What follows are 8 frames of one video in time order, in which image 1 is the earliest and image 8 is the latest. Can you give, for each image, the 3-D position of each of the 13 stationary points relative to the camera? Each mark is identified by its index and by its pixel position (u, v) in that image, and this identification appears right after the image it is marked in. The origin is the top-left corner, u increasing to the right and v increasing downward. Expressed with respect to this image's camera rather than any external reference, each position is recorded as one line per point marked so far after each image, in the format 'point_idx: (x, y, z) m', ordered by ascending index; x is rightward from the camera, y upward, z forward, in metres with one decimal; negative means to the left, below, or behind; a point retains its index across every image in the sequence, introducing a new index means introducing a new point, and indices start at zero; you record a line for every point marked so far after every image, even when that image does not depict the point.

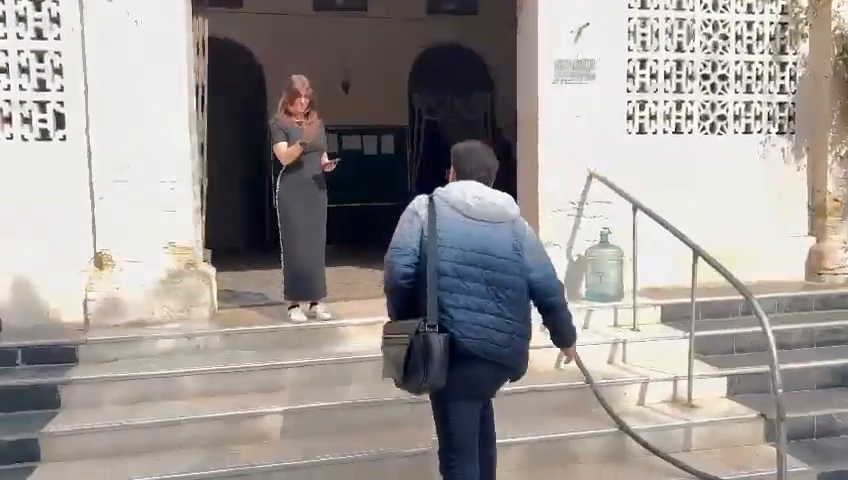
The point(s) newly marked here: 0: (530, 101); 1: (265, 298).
0: (+1.0, +1.3, +6.6) m
1: (-1.6, -0.6, +7.3) m
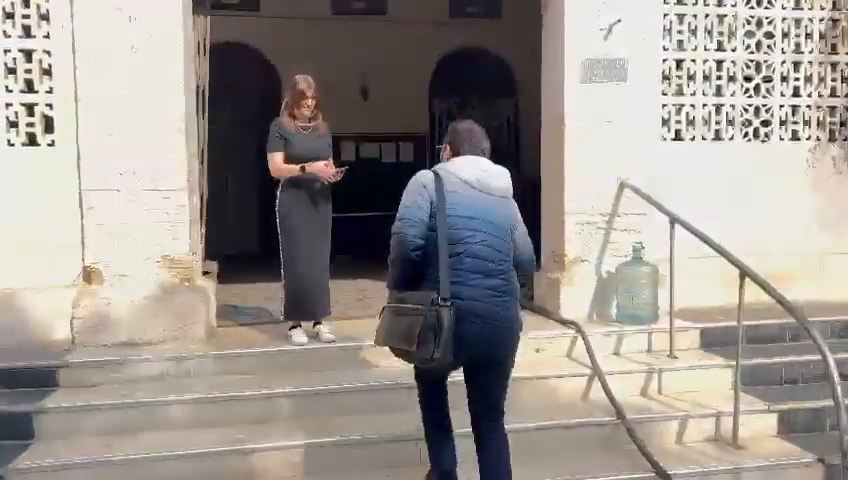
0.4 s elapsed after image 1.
0: (+1.1, +1.2, +6.1) m
1: (-1.5, -0.7, +6.8) m
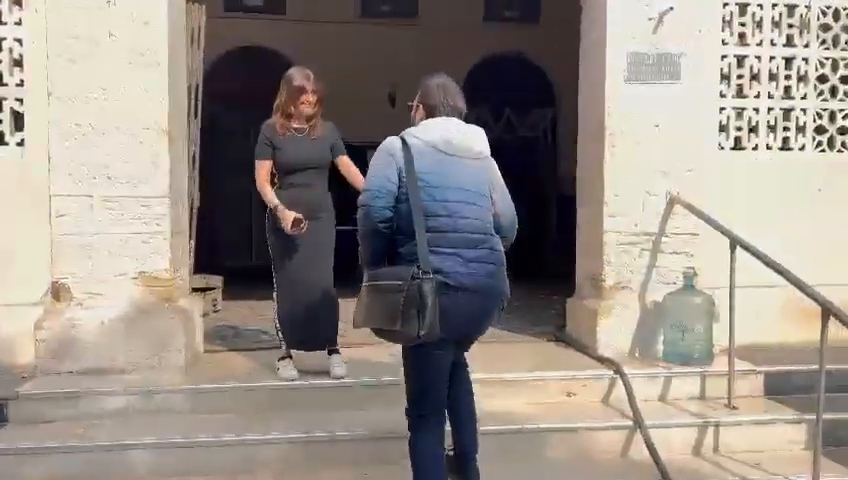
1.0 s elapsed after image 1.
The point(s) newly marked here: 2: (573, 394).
0: (+1.3, +1.0, +5.3) m
1: (-1.3, -0.8, +6.1) m
2: (+1.0, -1.0, +4.6) m
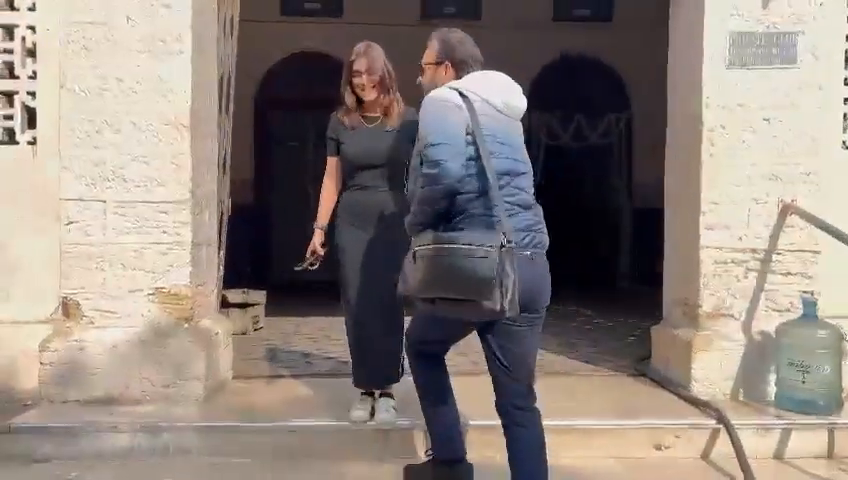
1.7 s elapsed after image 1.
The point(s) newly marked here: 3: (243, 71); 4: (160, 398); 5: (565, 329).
0: (+1.7, +0.9, +4.4) m
1: (-0.9, -0.9, +5.4) m
2: (+1.3, -1.1, +3.8) m
3: (-2.7, +2.6, +10.7) m
4: (-1.6, -0.9, +4.2) m
5: (+1.4, -0.9, +7.1) m
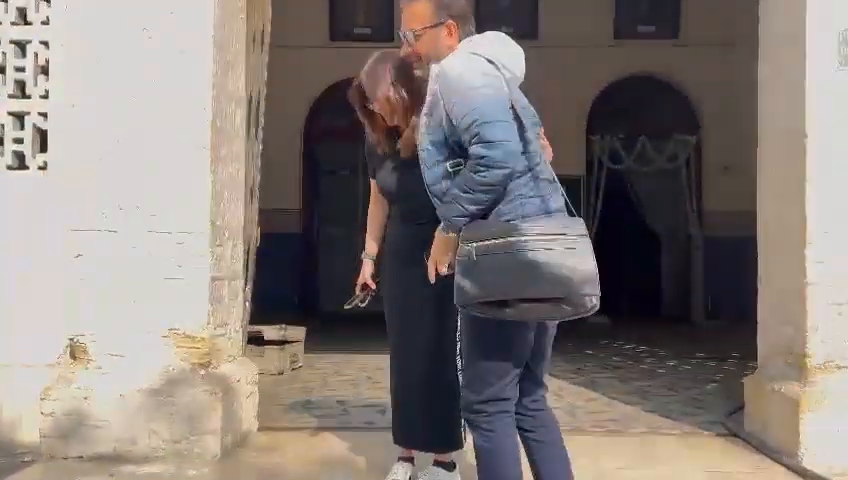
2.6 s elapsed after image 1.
0: (+1.9, +0.7, +3.7) m
1: (-0.5, -1.2, +4.8) m
2: (+1.5, -1.3, +3.0) m
3: (-2.0, +2.1, +10.4) m
4: (-1.3, -1.1, +3.6) m
5: (+1.9, -1.2, +6.3) m
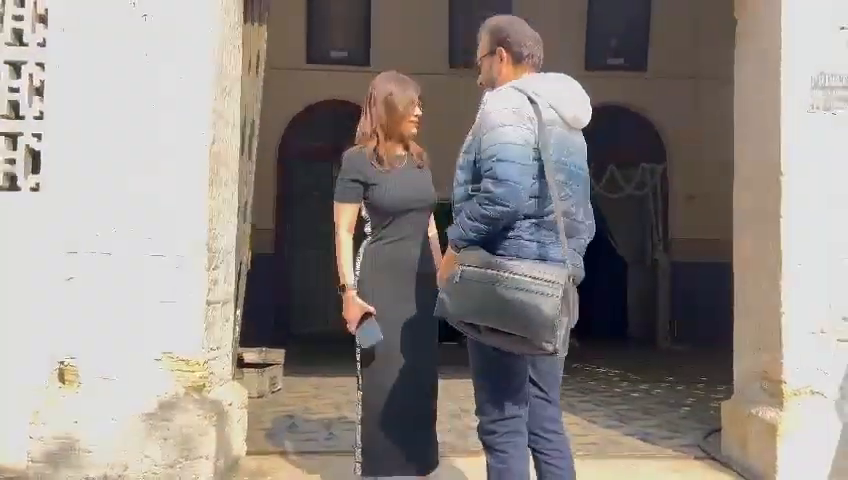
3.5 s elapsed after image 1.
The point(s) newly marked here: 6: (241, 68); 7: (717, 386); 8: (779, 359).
0: (+1.9, +0.5, +3.9) m
1: (-0.6, -1.3, +4.9) m
2: (+1.5, -1.4, +3.2) m
3: (-2.3, +1.8, +10.4) m
4: (-1.3, -1.2, +3.6) m
5: (+1.7, -1.4, +6.5) m
6: (-1.1, +1.0, +4.3) m
7: (+2.9, -1.5, +7.0) m
8: (+1.9, -0.6, +3.8) m
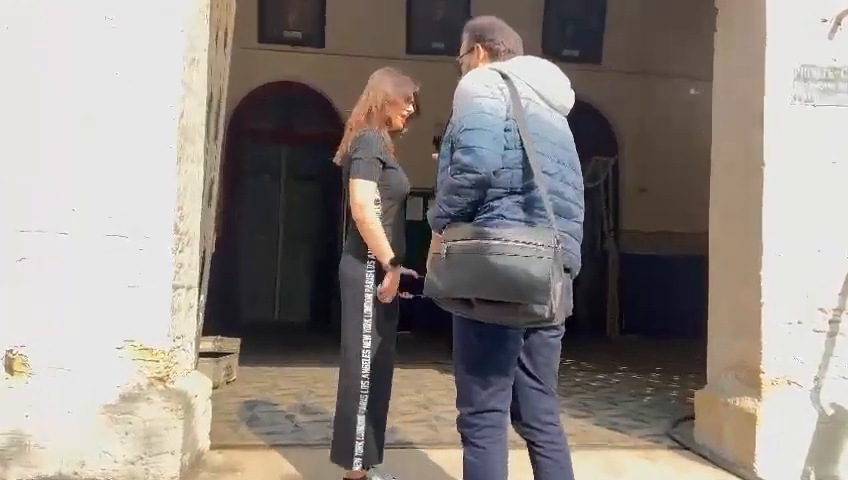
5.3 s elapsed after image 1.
0: (+1.8, +0.6, +3.9) m
1: (-0.8, -1.2, +4.7) m
2: (+1.4, -1.4, +3.2) m
3: (-2.9, +2.0, +10.0) m
4: (-1.4, -1.1, +3.4) m
5: (+1.3, -1.3, +6.5) m
6: (-1.2, +1.2, +4.0) m
7: (+2.5, -1.4, +7.1) m
8: (+1.8, -0.6, +3.8) m
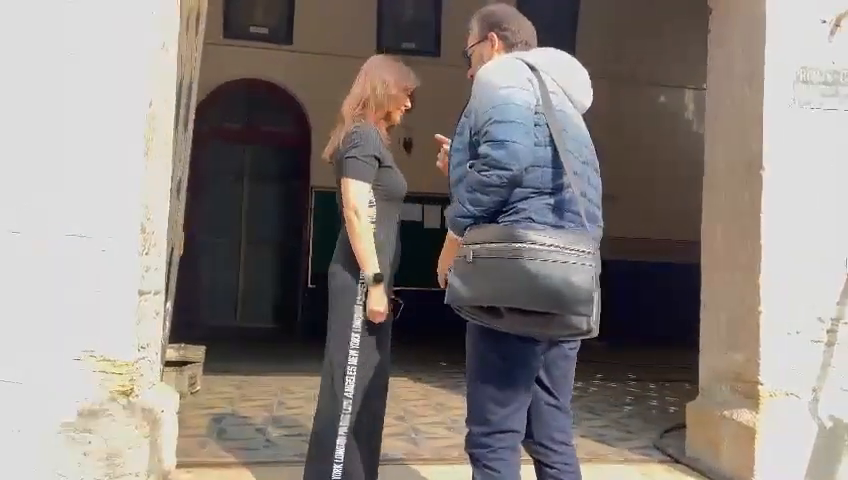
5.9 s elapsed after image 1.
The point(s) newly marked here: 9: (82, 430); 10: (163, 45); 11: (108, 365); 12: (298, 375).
0: (+1.7, +0.5, +3.8) m
1: (-0.9, -1.2, +4.4) m
2: (+1.4, -1.4, +3.0) m
3: (-3.3, +2.0, +9.6) m
4: (-1.5, -1.1, +3.1) m
5: (+1.1, -1.4, +6.3) m
6: (-1.3, +1.1, +3.7) m
7: (+2.2, -1.4, +7.0) m
8: (+1.7, -0.6, +3.7) m
9: (-1.5, -0.8, +3.1) m
10: (-1.3, +0.9, +3.4) m
11: (-1.4, -0.6, +3.2) m
12: (-1.2, -1.3, +6.8) m
